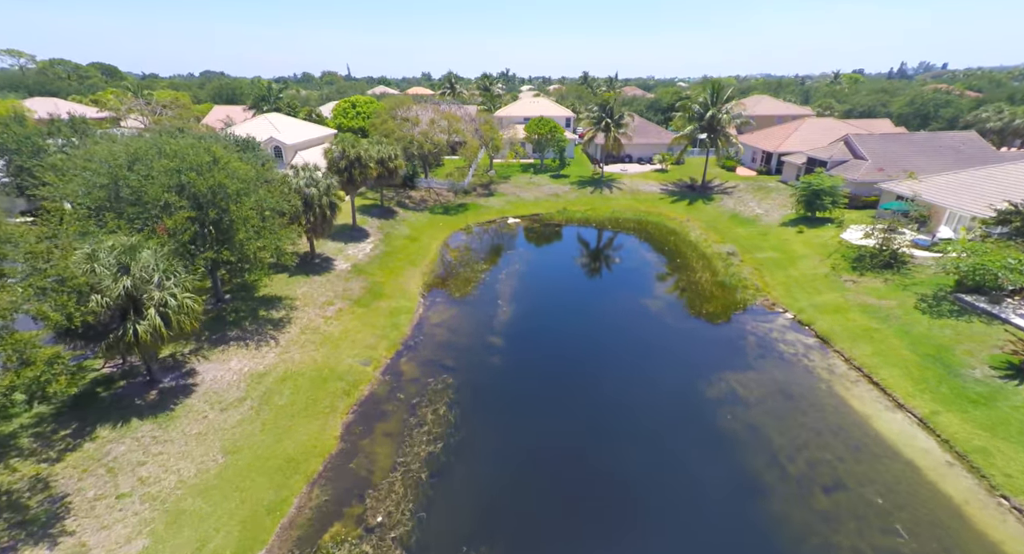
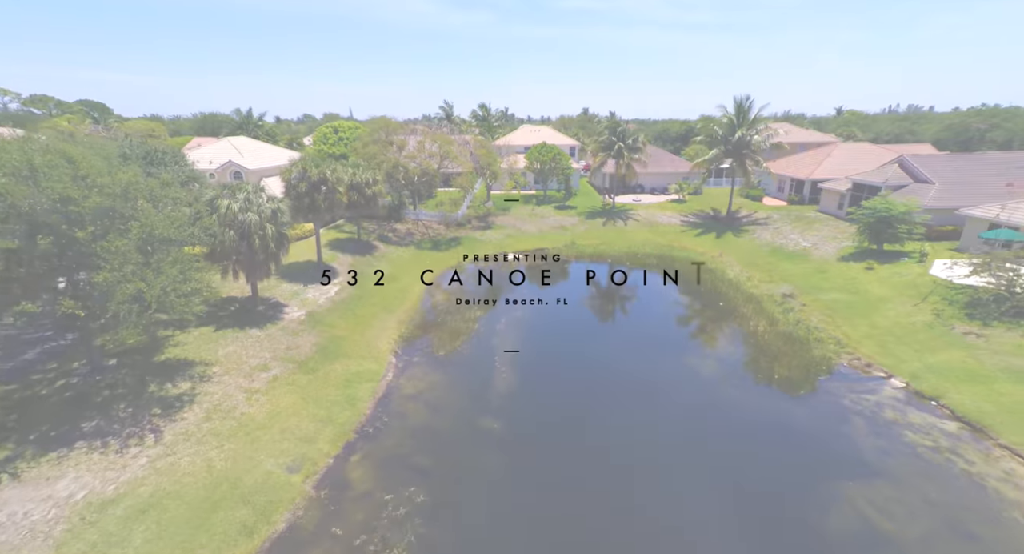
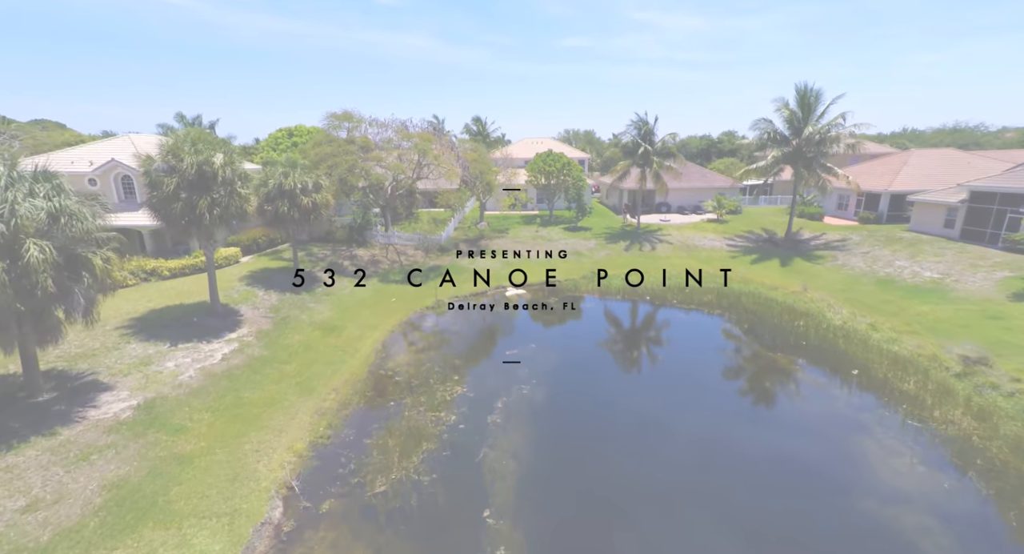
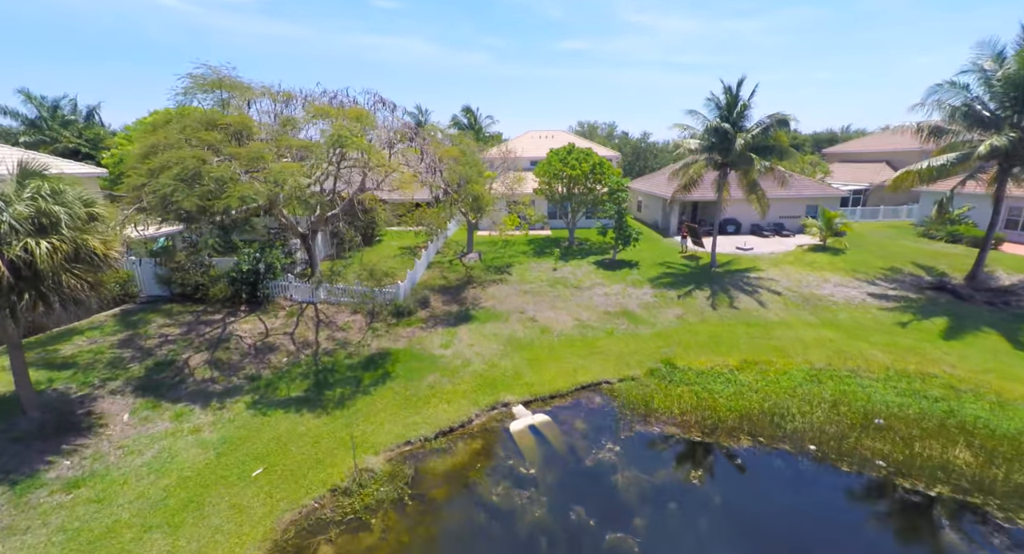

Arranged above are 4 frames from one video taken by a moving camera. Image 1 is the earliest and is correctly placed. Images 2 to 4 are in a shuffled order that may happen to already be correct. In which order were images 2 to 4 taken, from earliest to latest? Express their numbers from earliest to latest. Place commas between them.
2, 3, 4
